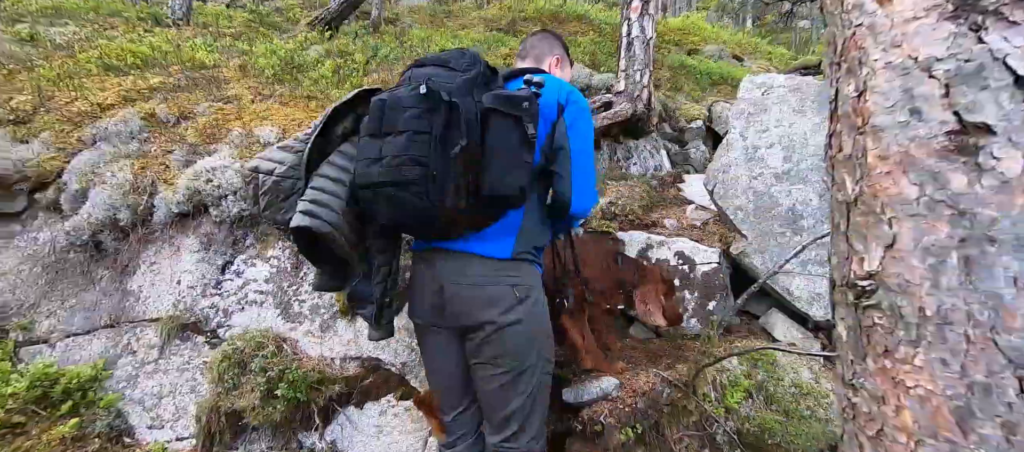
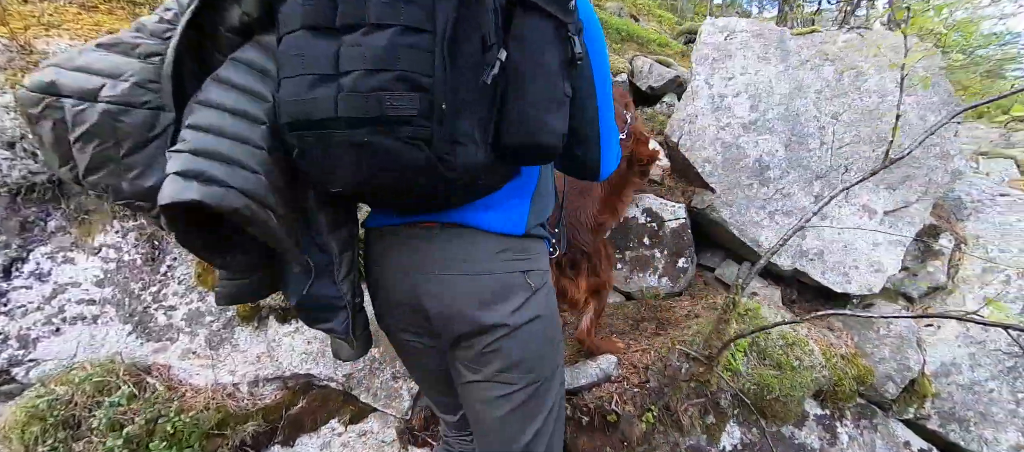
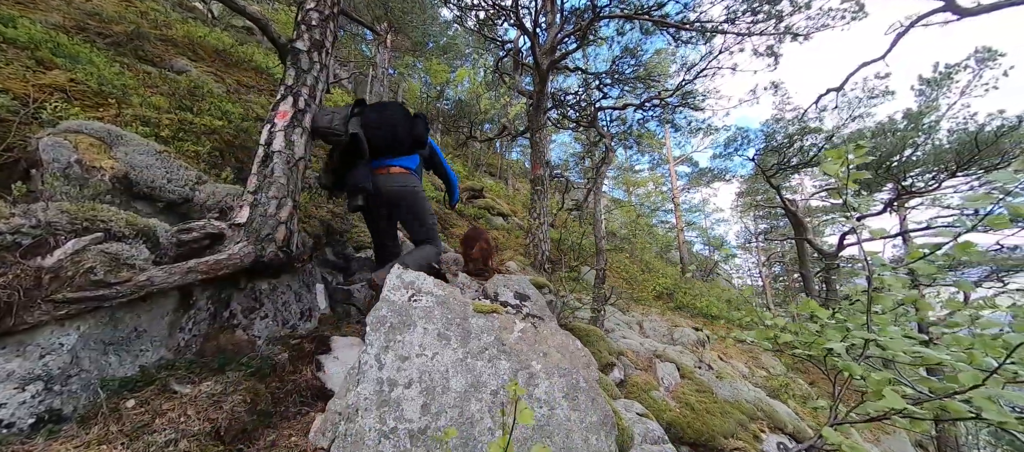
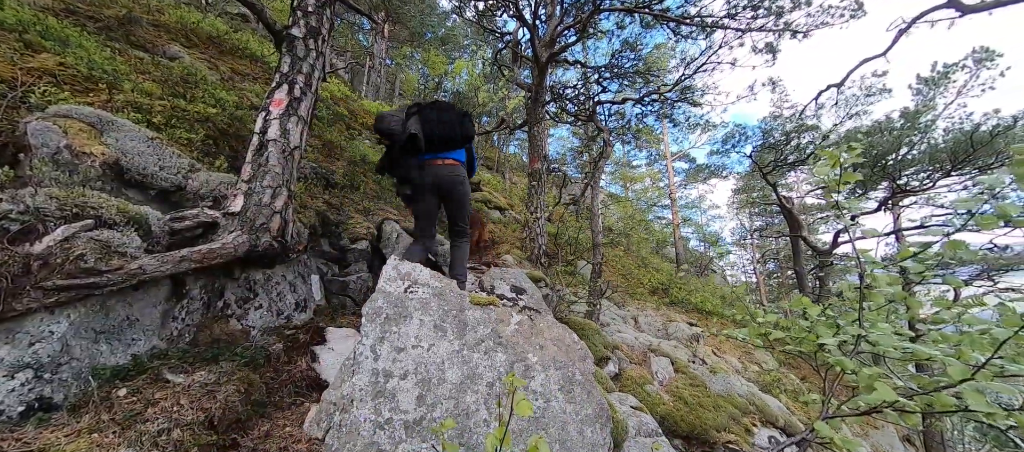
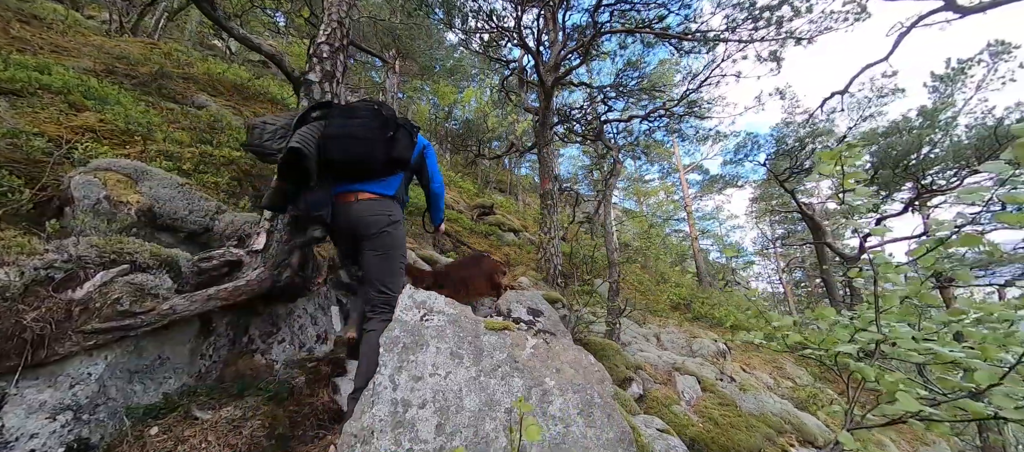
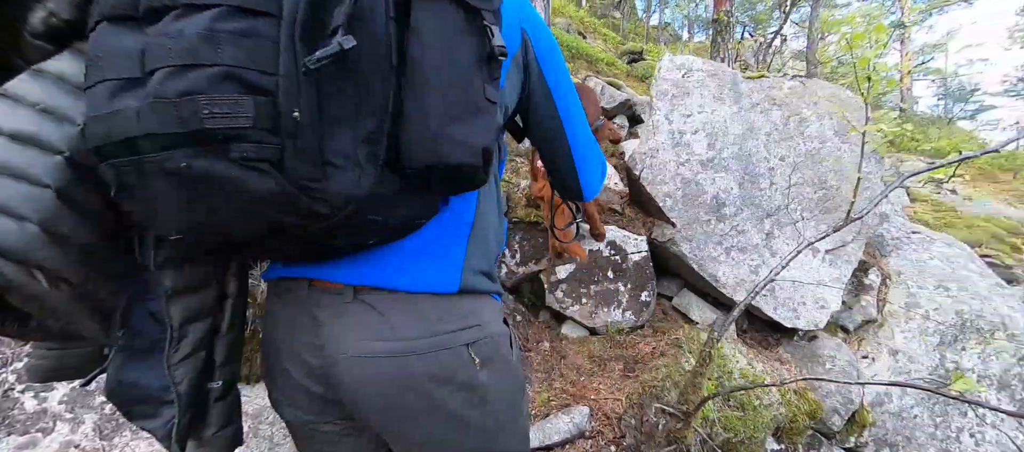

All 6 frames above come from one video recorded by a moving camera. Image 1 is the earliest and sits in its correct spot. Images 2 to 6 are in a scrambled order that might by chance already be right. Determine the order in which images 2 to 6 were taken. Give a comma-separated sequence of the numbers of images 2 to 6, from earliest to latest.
2, 6, 5, 3, 4
